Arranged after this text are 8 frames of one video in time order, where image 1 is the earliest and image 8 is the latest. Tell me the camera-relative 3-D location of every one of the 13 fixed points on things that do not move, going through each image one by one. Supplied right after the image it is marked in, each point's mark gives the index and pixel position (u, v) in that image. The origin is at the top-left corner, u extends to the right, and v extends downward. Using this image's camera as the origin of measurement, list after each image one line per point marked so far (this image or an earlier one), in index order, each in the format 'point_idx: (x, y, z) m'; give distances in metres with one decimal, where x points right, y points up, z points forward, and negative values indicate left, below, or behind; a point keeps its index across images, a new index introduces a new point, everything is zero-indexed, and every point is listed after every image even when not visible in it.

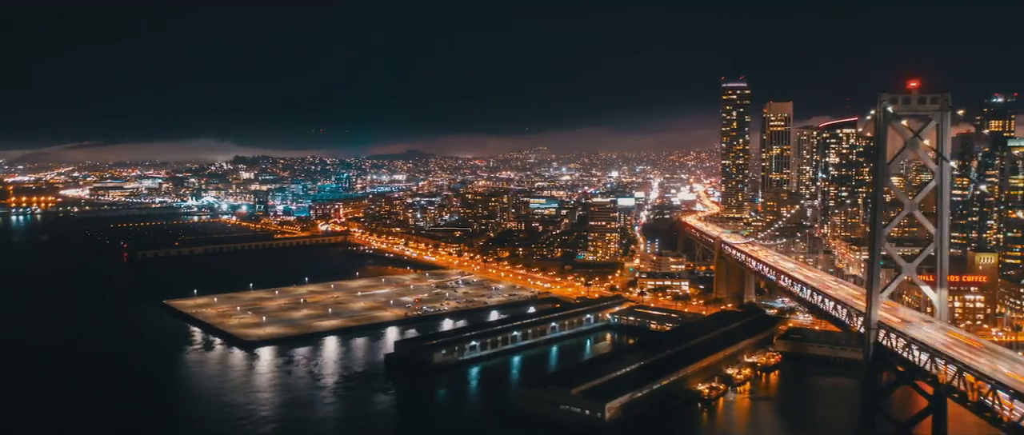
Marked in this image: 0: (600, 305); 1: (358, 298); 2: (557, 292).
0: (+1.6, -1.6, +12.4) m
1: (-3.2, -1.7, +13.9) m
2: (+1.0, -1.6, +14.3) m
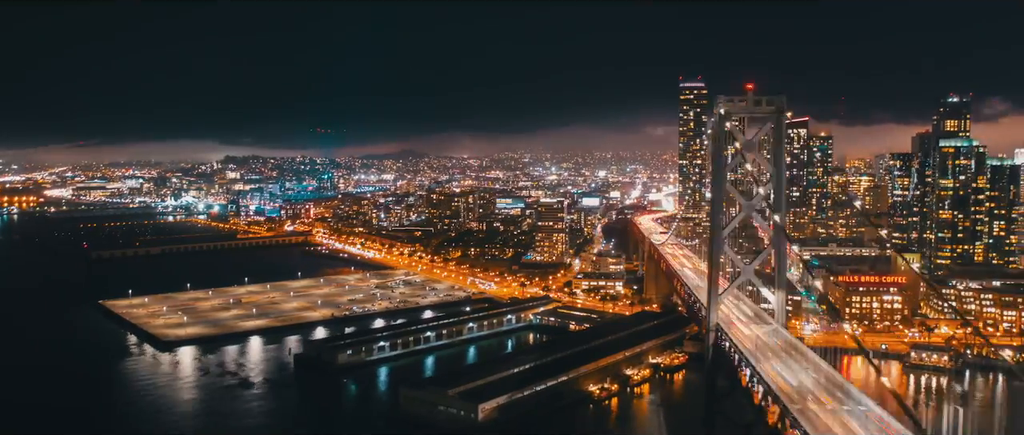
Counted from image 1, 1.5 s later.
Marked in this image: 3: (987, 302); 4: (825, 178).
0: (+0.2, -1.7, +12.5) m
1: (-4.6, -1.7, +13.9) m
2: (-0.4, -1.6, +14.3) m
3: (+8.0, -1.4, +11.2) m
4: (+9.1, +1.2, +19.2) m
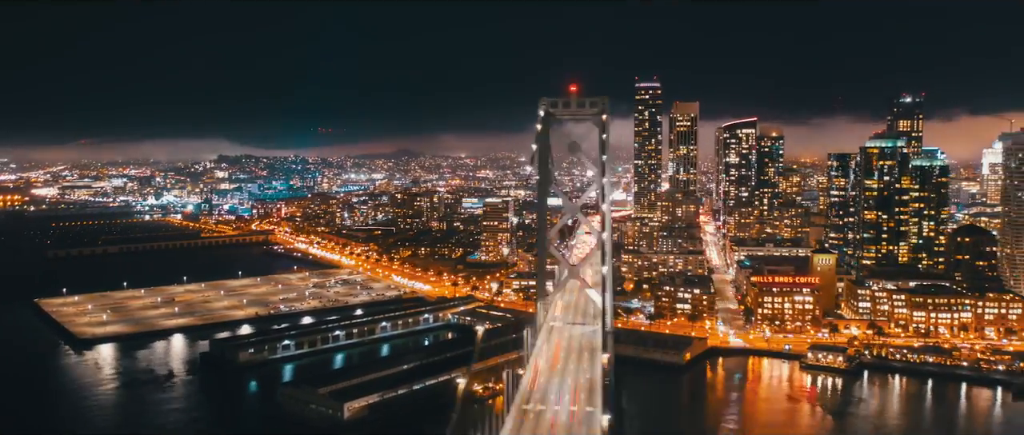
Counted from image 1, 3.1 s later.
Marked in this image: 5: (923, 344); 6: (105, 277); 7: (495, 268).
0: (-1.3, -1.7, +12.5) m
1: (-6.1, -1.7, +14.1) m
2: (-1.9, -1.6, +14.4) m
3: (+6.5, -1.4, +11.2) m
4: (+7.7, +1.2, +19.2) m
5: (+6.3, -1.9, +10.2) m
6: (-10.4, -1.5, +17.0) m
7: (-0.3, -1.2, +16.3) m
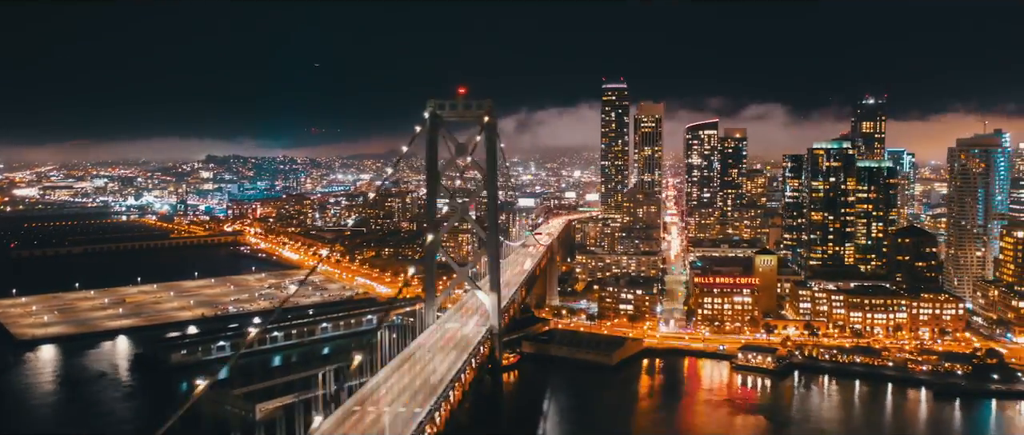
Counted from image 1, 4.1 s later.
0: (-2.3, -1.7, +12.5) m
1: (-7.1, -1.7, +14.1) m
2: (-2.9, -1.6, +14.4) m
3: (+5.5, -1.5, +11.2) m
4: (+6.6, +1.1, +19.2) m
5: (+5.3, -2.0, +10.3) m
6: (-11.4, -1.5, +16.9) m
7: (-1.3, -1.3, +16.3) m
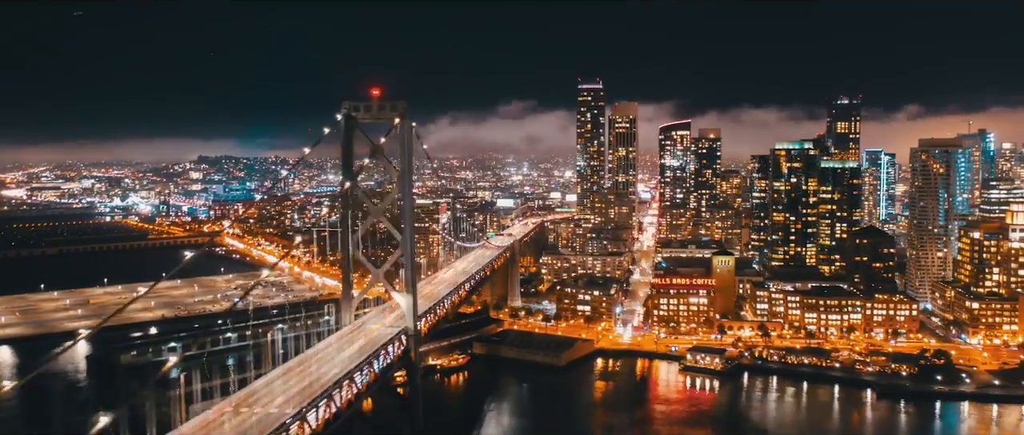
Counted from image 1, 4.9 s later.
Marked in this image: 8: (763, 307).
0: (-3.1, -1.7, +12.5) m
1: (-7.9, -1.7, +14.0) m
2: (-3.7, -1.7, +14.4) m
3: (+4.7, -1.5, +11.2) m
4: (+5.8, +1.1, +19.2) m
5: (+4.6, -2.0, +10.3) m
6: (-12.2, -1.5, +16.9) m
7: (-2.1, -1.3, +16.3) m
8: (+4.4, -1.6, +11.7) m
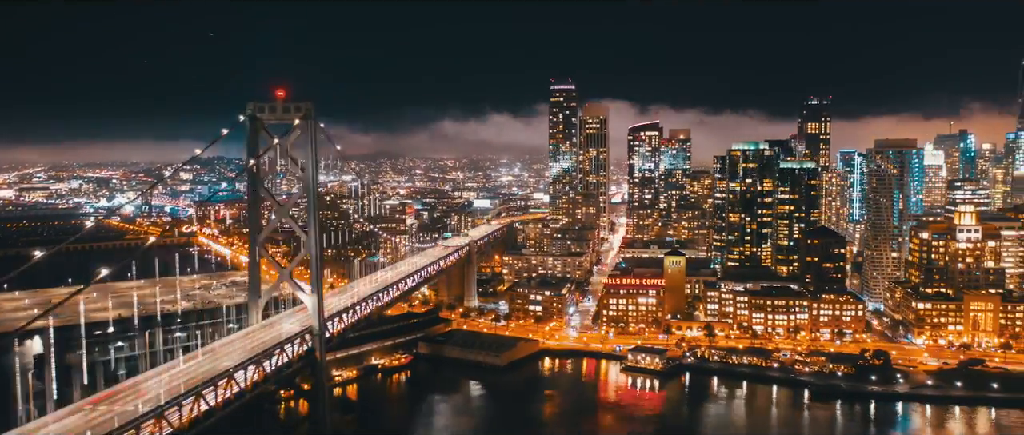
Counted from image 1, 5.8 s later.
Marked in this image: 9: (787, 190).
0: (-3.9, -1.7, +12.6) m
1: (-8.8, -1.7, +14.1) m
2: (-4.6, -1.7, +14.5) m
3: (+3.9, -1.5, +11.2) m
4: (+5.0, +1.1, +19.3) m
5: (+3.7, -2.0, +10.3) m
6: (-13.1, -1.5, +17.0) m
7: (-2.9, -1.3, +16.3) m
8: (+3.5, -1.6, +11.7) m
9: (+5.6, +0.6, +13.5) m
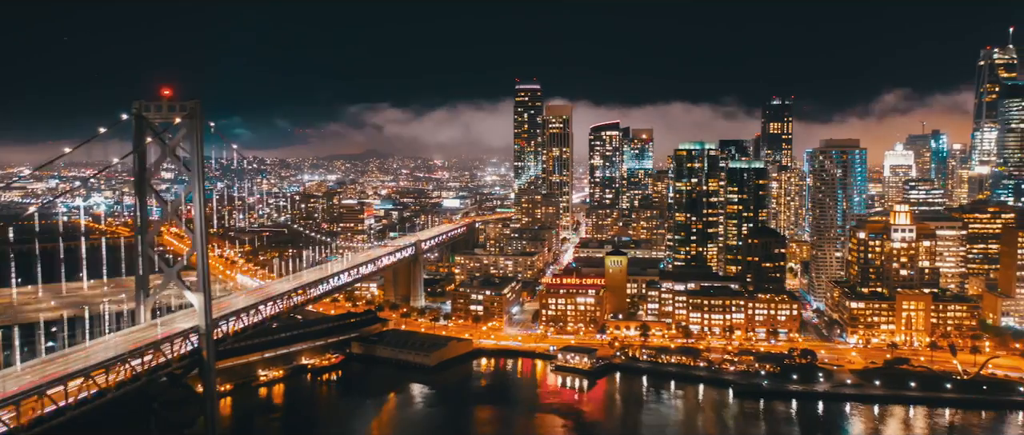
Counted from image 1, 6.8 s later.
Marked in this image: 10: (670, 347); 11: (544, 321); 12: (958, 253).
0: (-5.0, -1.7, +12.5) m
1: (-9.8, -1.7, +14.0) m
2: (-5.6, -1.7, +14.4) m
3: (+2.8, -1.5, +11.3) m
4: (+3.9, +1.1, +19.3) m
5: (+2.6, -2.0, +10.3) m
6: (-14.1, -1.5, +16.9) m
7: (-4.0, -1.3, +16.3) m
8: (+2.5, -1.6, +11.7) m
9: (+4.5, +0.6, +13.6) m
10: (+2.5, -2.0, +10.3) m
11: (+0.5, -1.8, +11.4) m
12: (+8.6, -0.7, +12.8) m
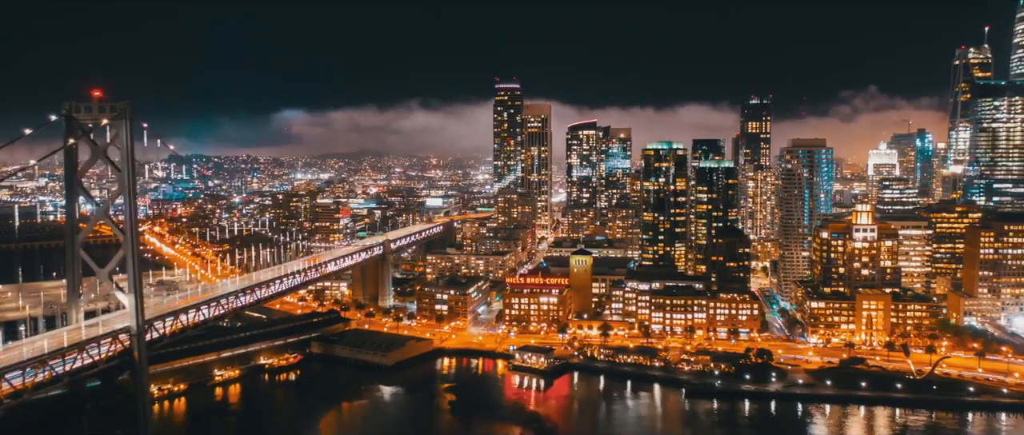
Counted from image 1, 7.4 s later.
0: (-5.6, -1.7, +12.5) m
1: (-10.5, -1.7, +14.0) m
2: (-6.3, -1.6, +14.4) m
3: (+2.2, -1.5, +11.3) m
4: (+3.2, +1.1, +19.3) m
5: (+2.0, -2.0, +10.3) m
6: (-14.8, -1.5, +16.9) m
7: (-4.7, -1.3, +16.3) m
8: (+1.9, -1.6, +11.7) m
9: (+3.9, +0.6, +13.6) m
10: (+1.8, -2.0, +10.3) m
11: (-0.1, -1.8, +11.4) m
12: (+8.0, -0.7, +12.8) m
